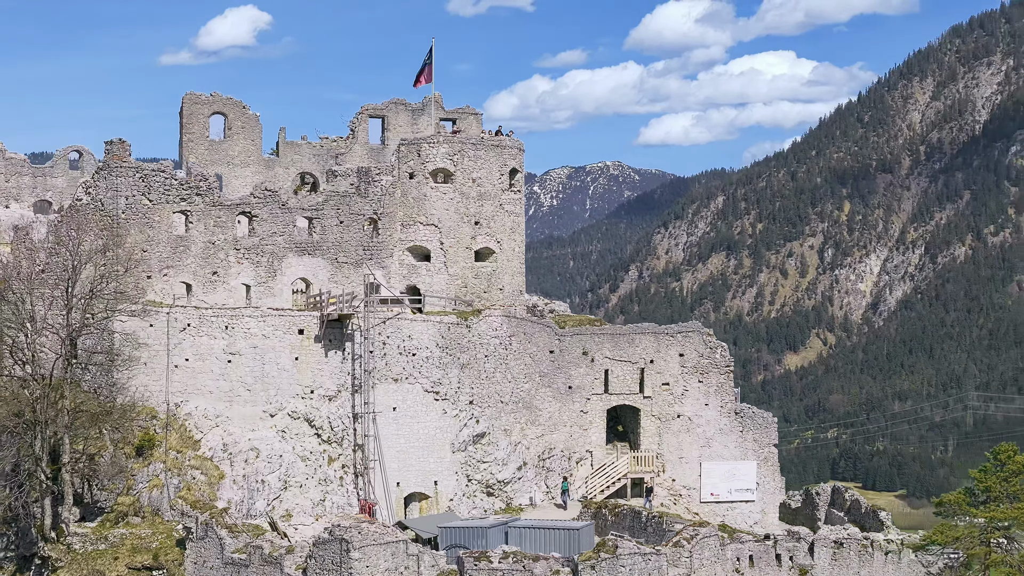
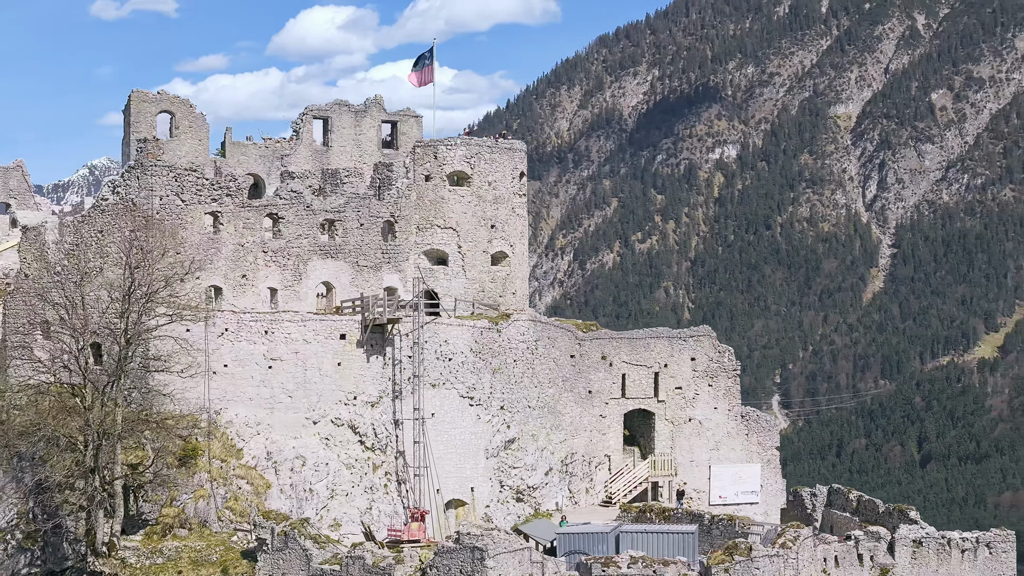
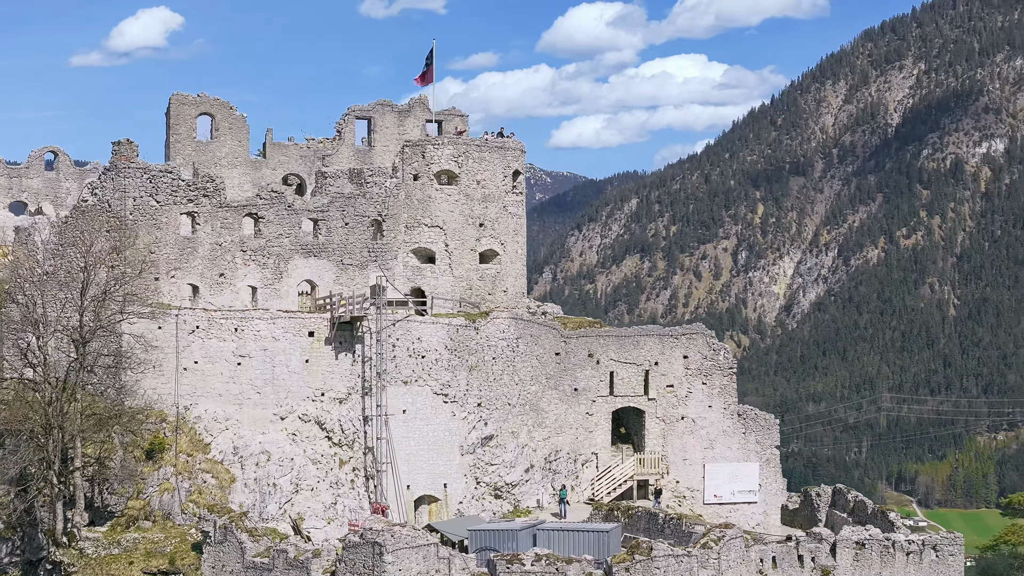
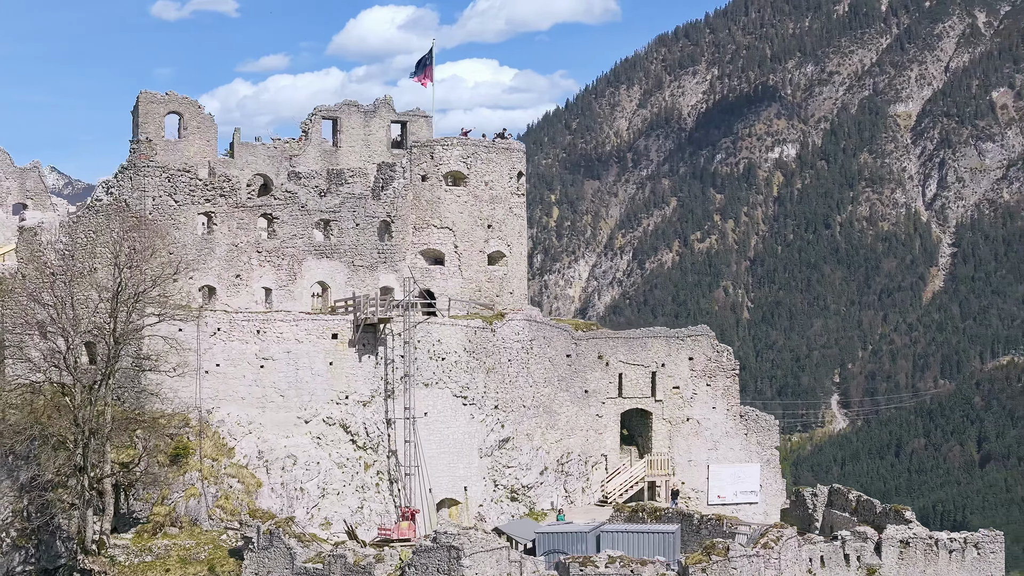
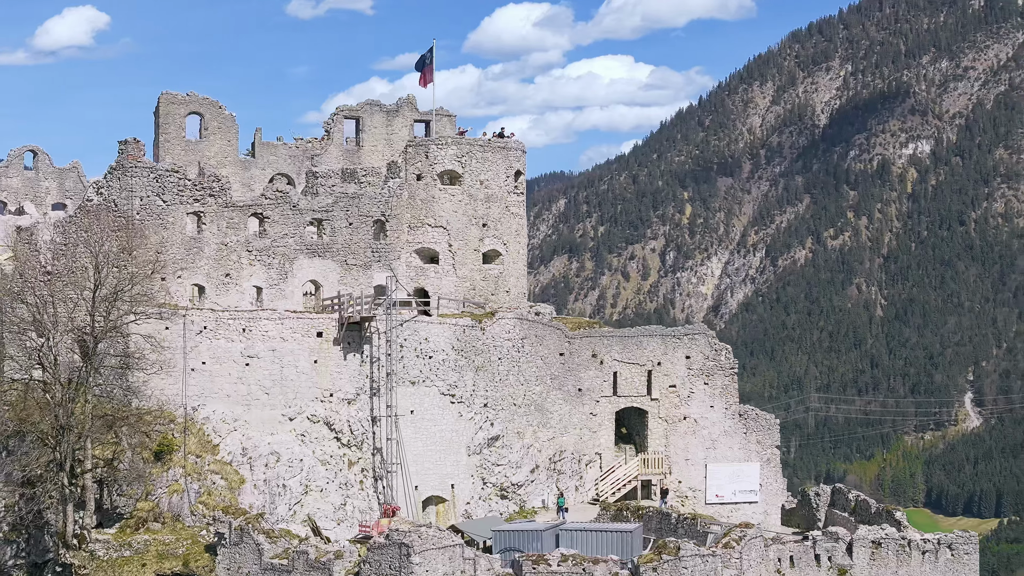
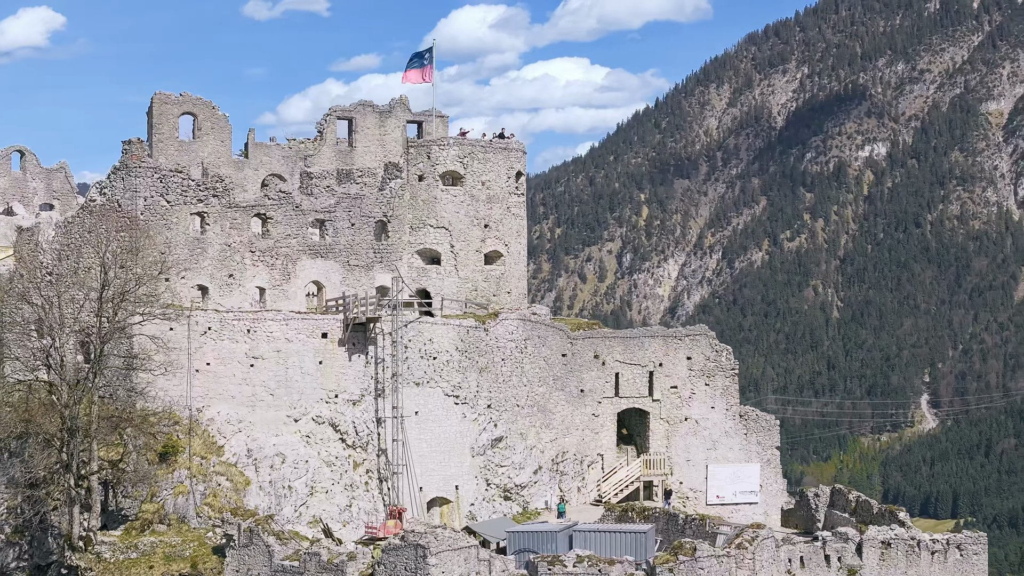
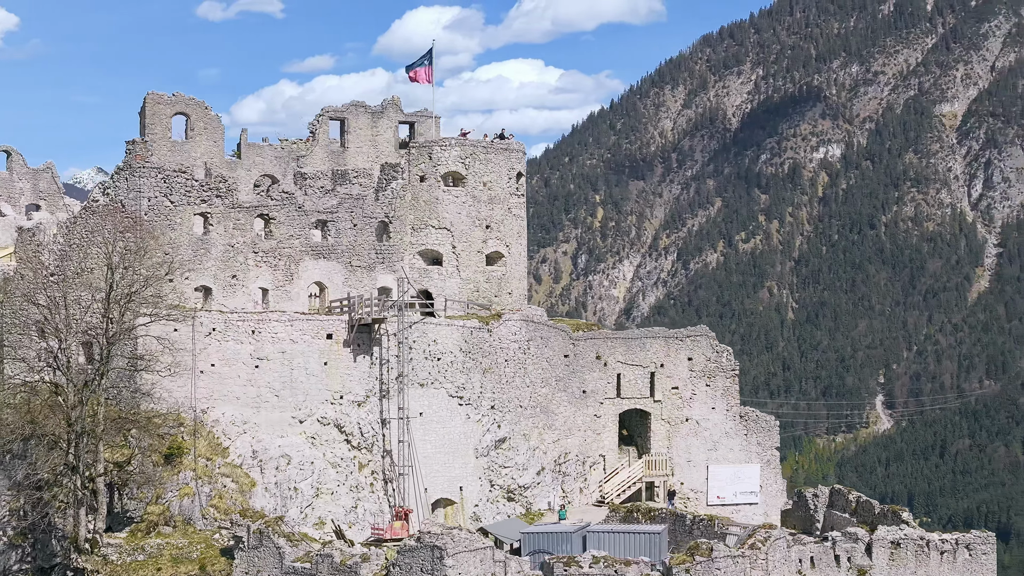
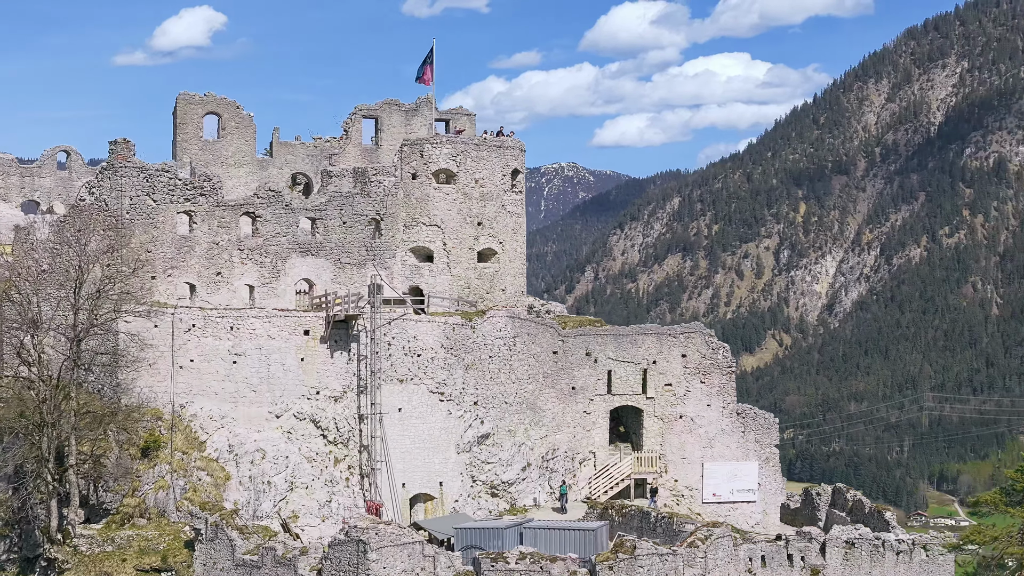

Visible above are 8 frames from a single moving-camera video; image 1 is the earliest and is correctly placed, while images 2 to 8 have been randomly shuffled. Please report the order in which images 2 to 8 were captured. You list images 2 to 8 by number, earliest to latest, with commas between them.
8, 3, 5, 6, 7, 4, 2
